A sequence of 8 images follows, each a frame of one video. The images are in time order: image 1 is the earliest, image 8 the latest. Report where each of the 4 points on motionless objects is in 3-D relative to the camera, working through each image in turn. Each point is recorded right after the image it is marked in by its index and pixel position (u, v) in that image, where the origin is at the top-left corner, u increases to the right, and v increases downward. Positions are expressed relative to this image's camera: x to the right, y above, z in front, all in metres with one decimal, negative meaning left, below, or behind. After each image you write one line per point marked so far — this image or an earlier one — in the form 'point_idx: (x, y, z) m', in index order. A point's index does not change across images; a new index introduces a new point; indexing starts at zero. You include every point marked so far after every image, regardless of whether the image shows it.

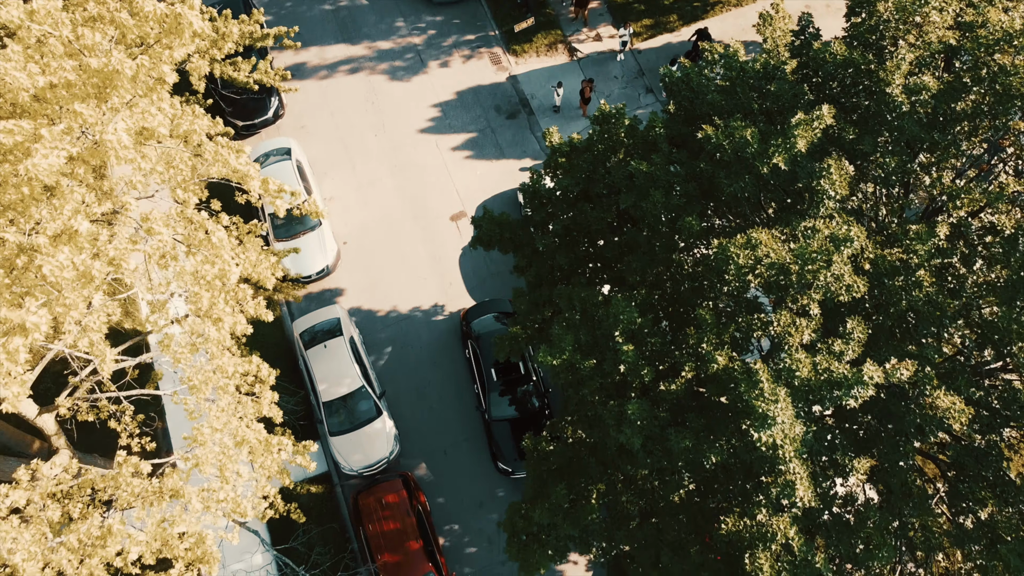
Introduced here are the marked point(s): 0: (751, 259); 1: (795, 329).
0: (+1.8, +0.2, +6.3) m
1: (+2.1, -0.3, +6.1) m
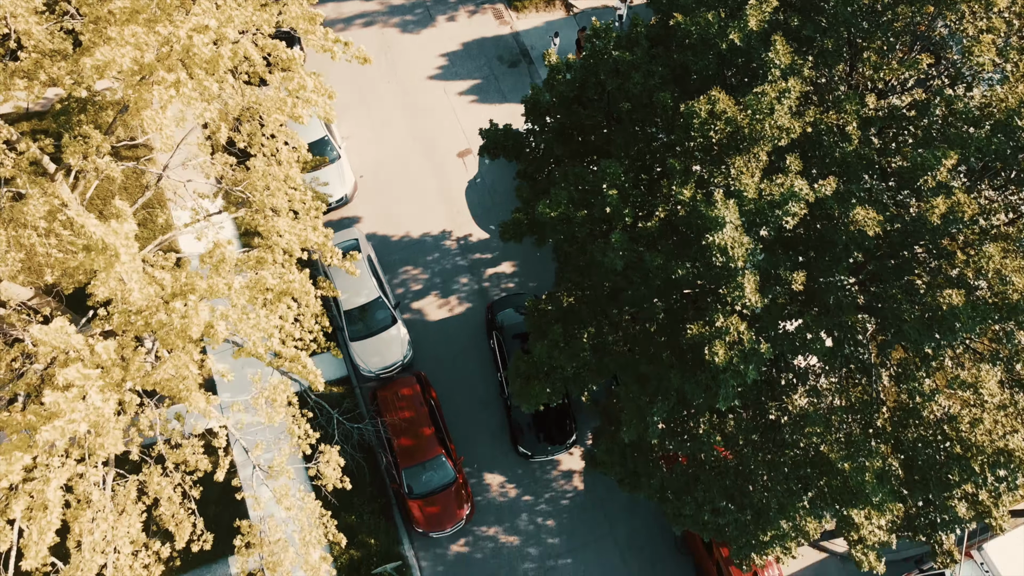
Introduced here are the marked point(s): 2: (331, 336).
0: (+1.9, +1.6, +7.8) m
1: (+2.1, +1.1, +7.6) m
2: (-3.9, -0.8, +15.0) m
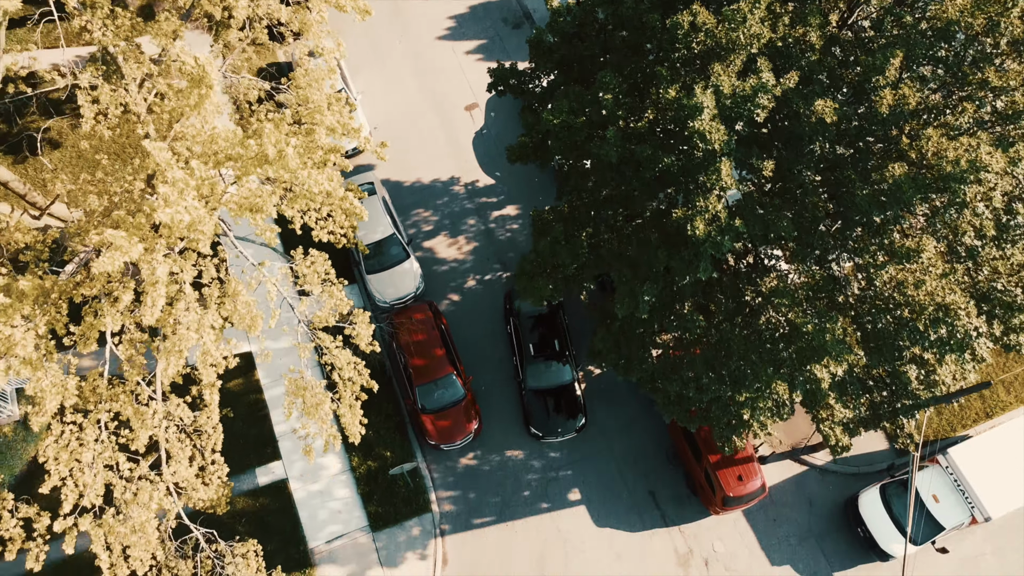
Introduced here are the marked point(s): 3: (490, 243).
0: (+1.9, +2.8, +9.0) m
1: (+2.2, +2.3, +8.7) m
2: (-3.8, +0.4, +16.1) m
3: (-0.4, +0.9, +16.5) m
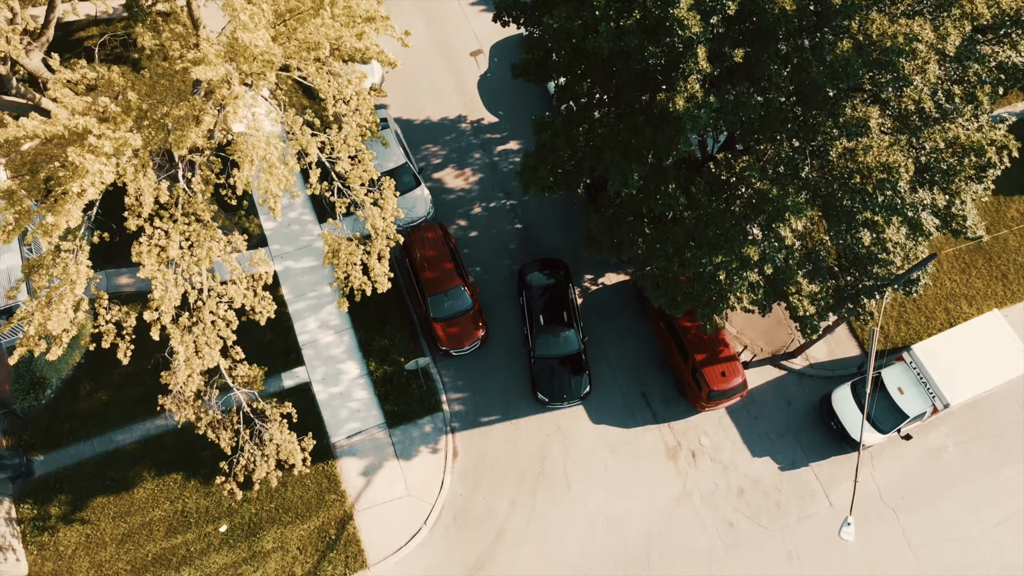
0: (+2.0, +4.4, +10.4) m
1: (+2.3, +3.8, +10.1) m
2: (-3.7, +1.9, +17.5) m
3: (-0.4, +2.4, +17.8) m
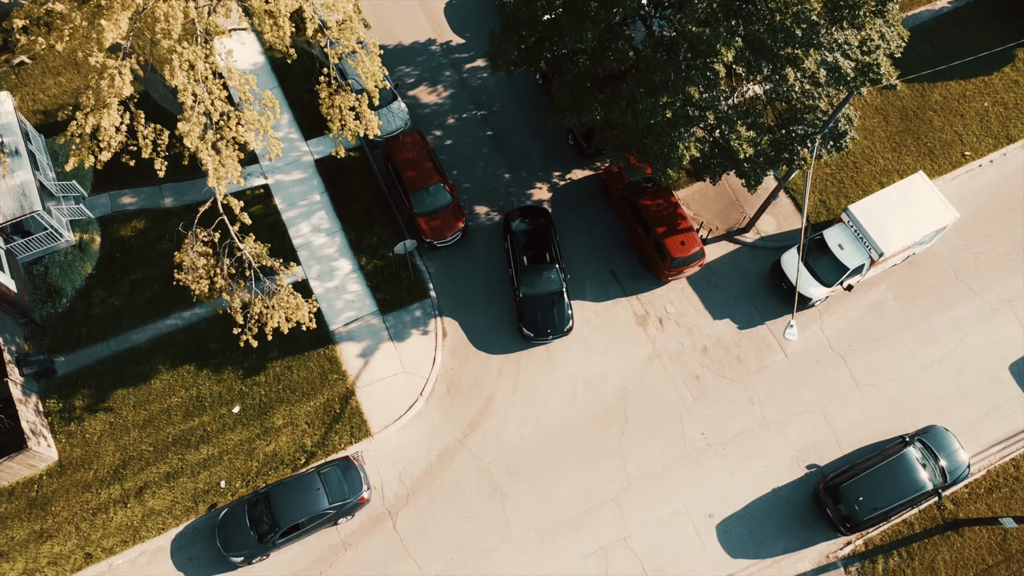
0: (+1.4, +6.7, +11.9) m
1: (+1.7, +6.2, +11.7) m
2: (-4.4, +3.9, +18.9) m
3: (-1.1, +4.6, +19.3) m
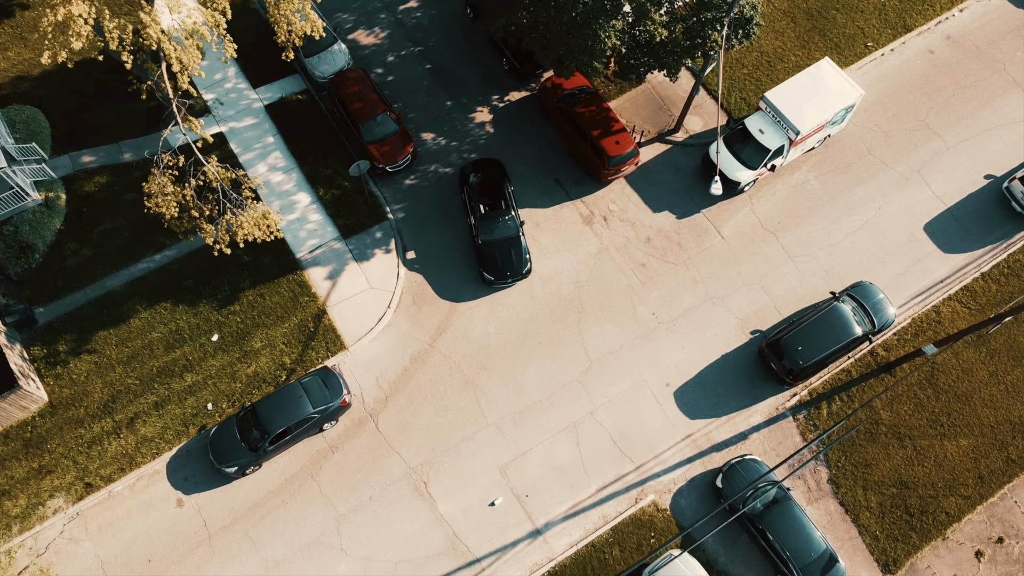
0: (-0.1, +8.7, +13.1) m
1: (+0.2, +8.2, +12.9) m
2: (-5.9, +5.3, +19.8) m
3: (-2.7, +6.3, +20.4) m
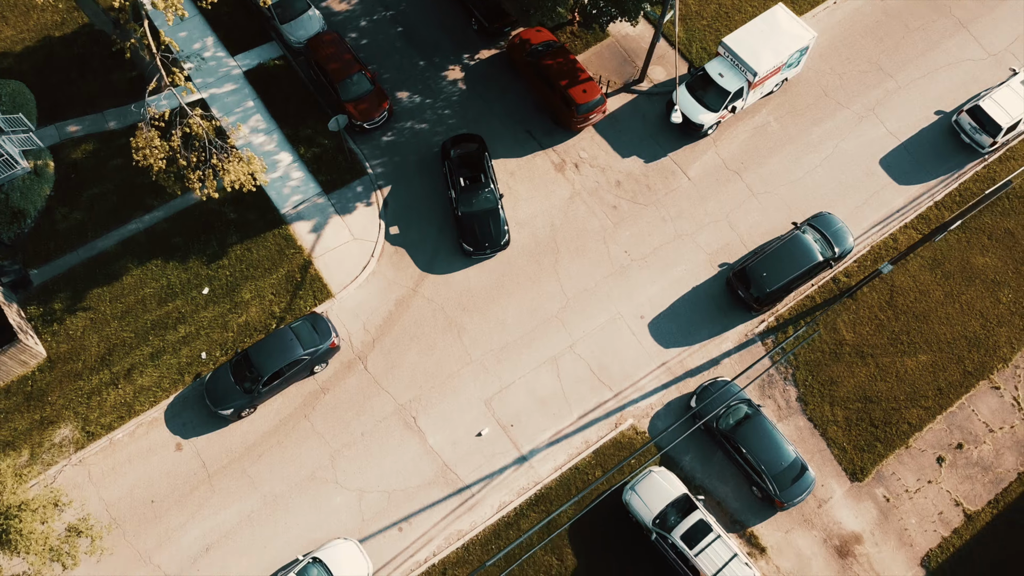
0: (-0.9, +9.9, +13.9) m
1: (-0.5, +9.4, +13.7) m
2: (-6.7, +6.2, +20.5) m
3: (-3.5, +7.4, +21.1) m
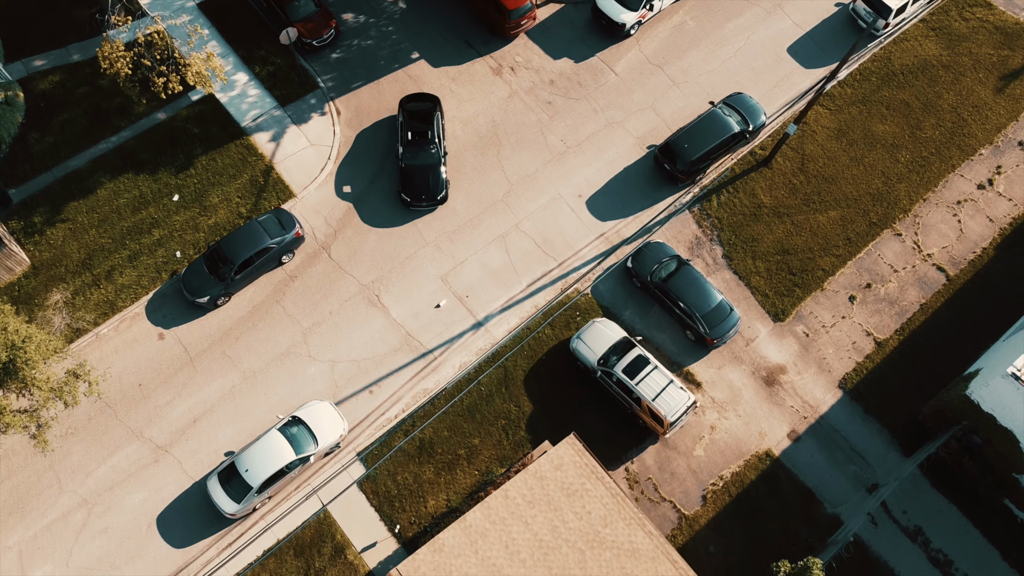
0: (-2.7, +12.4, +15.5) m
1: (-2.3, +11.9, +15.3) m
2: (-8.4, +8.3, +21.8) m
3: (-5.4, +9.7, +22.6) m
